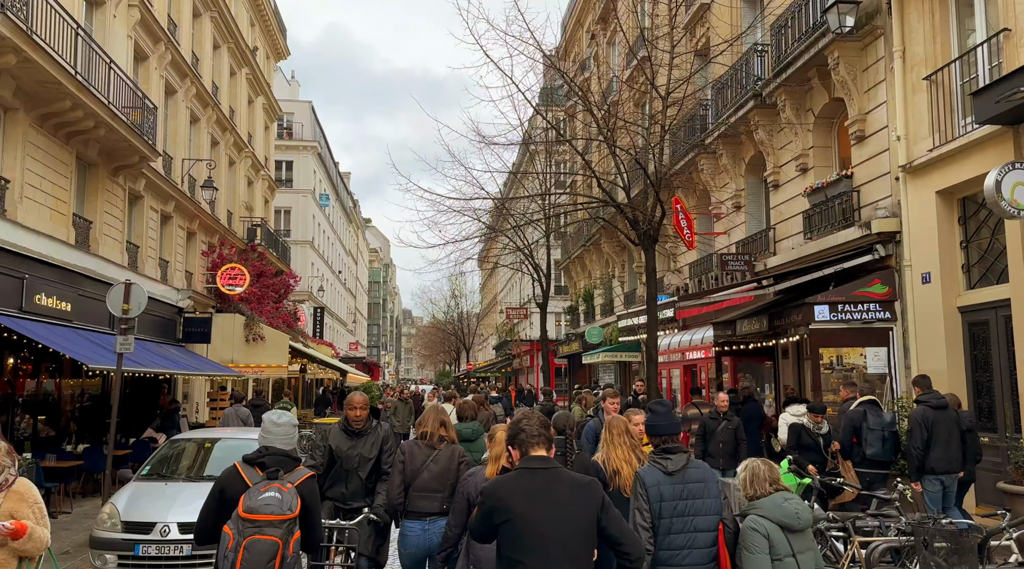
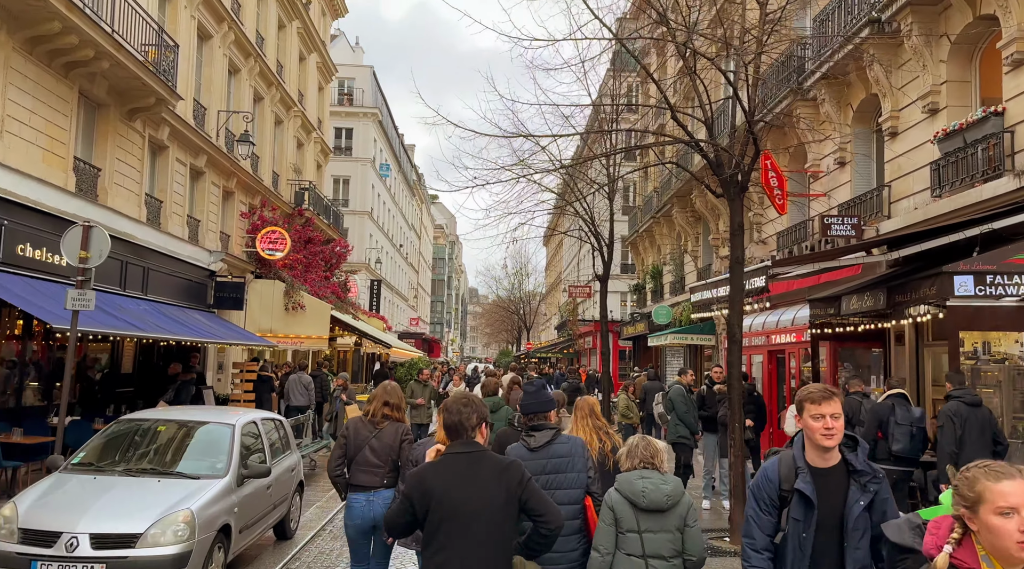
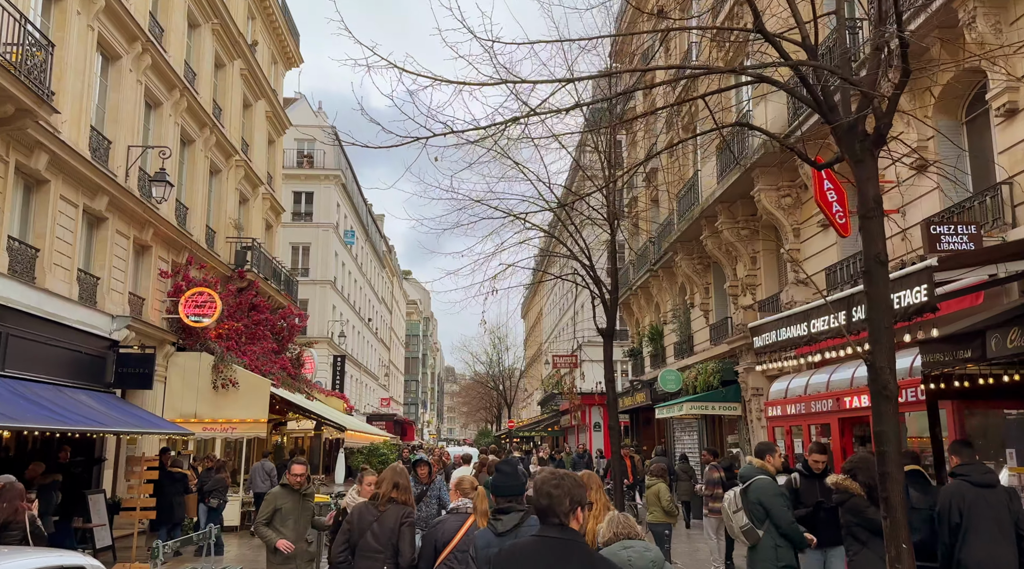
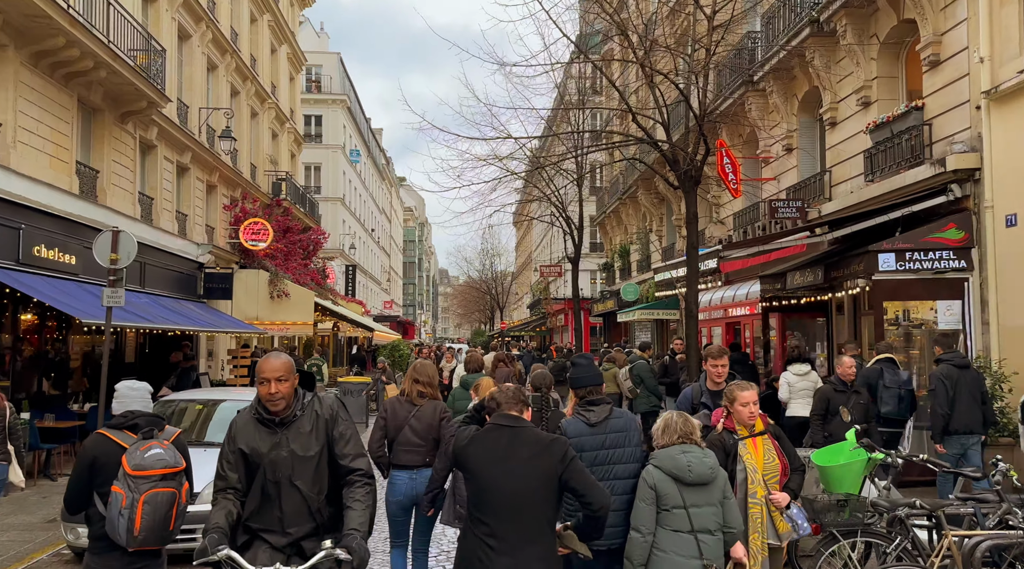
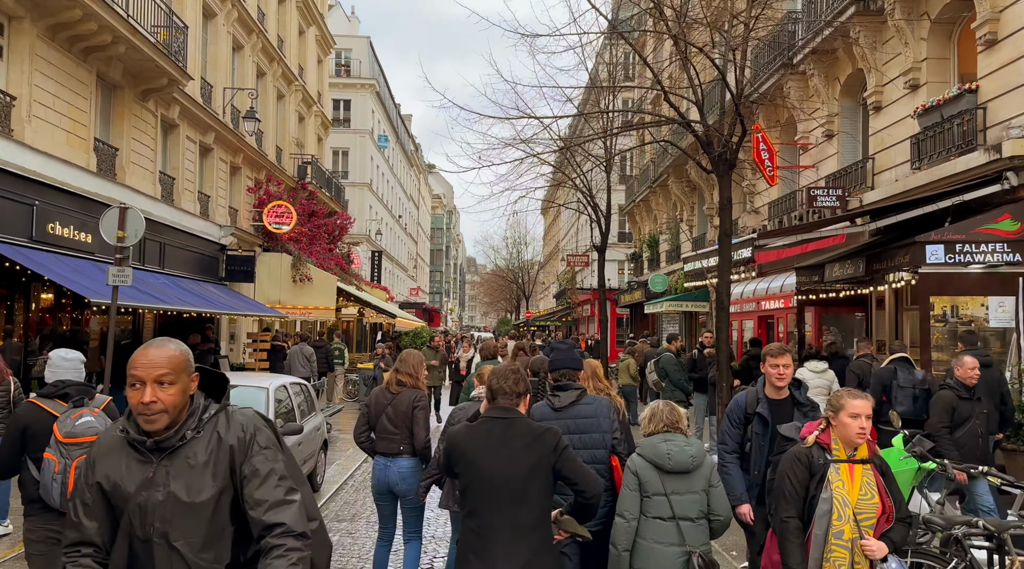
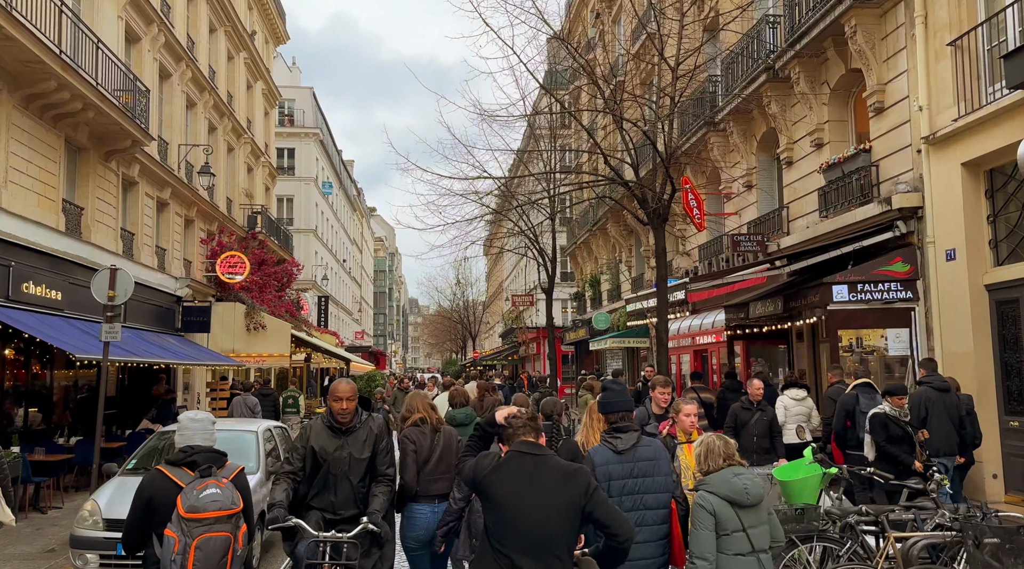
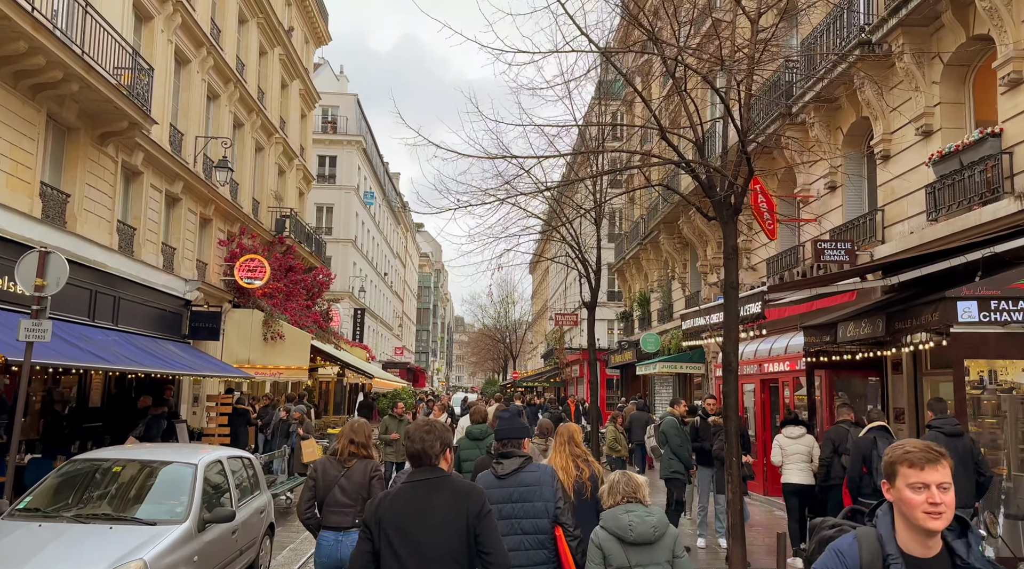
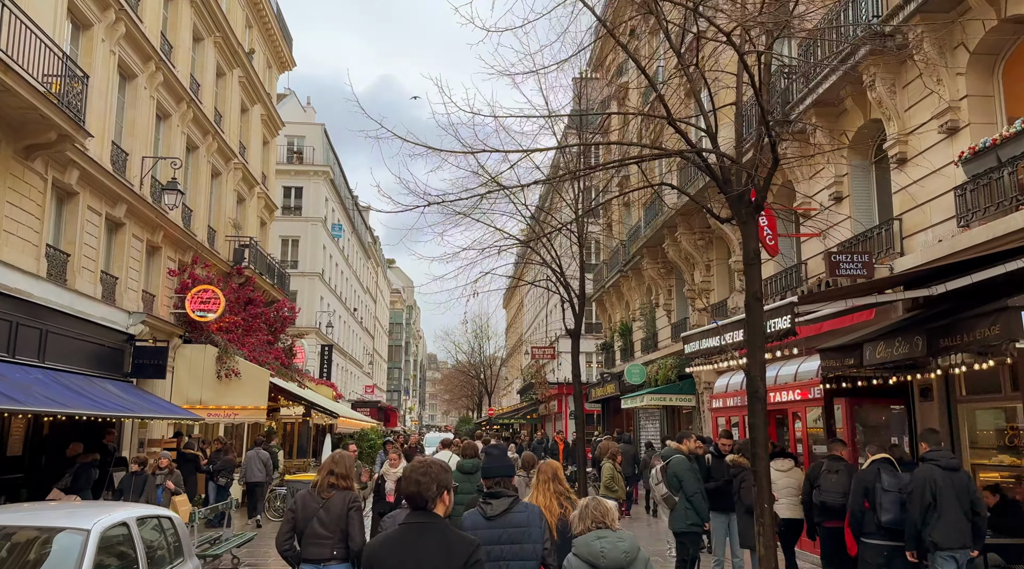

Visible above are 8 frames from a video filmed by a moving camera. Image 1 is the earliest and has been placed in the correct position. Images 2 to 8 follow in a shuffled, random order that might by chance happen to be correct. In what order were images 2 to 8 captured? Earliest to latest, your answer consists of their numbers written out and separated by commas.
6, 4, 5, 2, 7, 8, 3
